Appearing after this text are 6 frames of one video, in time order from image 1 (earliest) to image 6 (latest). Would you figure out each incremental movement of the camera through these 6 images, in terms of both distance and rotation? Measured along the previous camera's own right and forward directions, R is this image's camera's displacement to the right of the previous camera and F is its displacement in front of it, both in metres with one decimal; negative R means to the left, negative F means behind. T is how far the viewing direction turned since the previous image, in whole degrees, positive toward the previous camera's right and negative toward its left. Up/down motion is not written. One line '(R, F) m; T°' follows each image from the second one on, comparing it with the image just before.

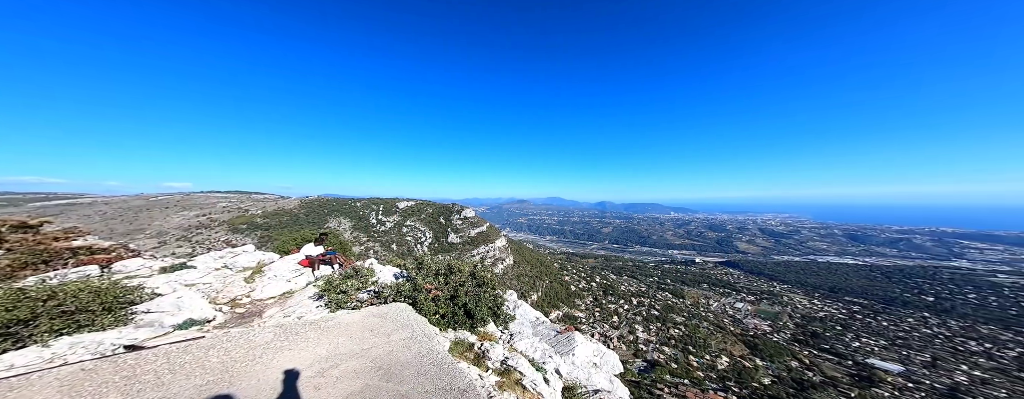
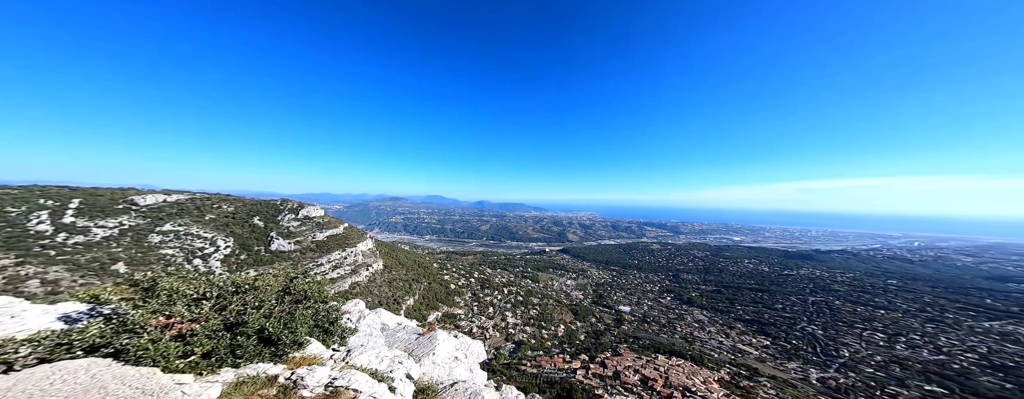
(+0.7, -0.2) m; +28°
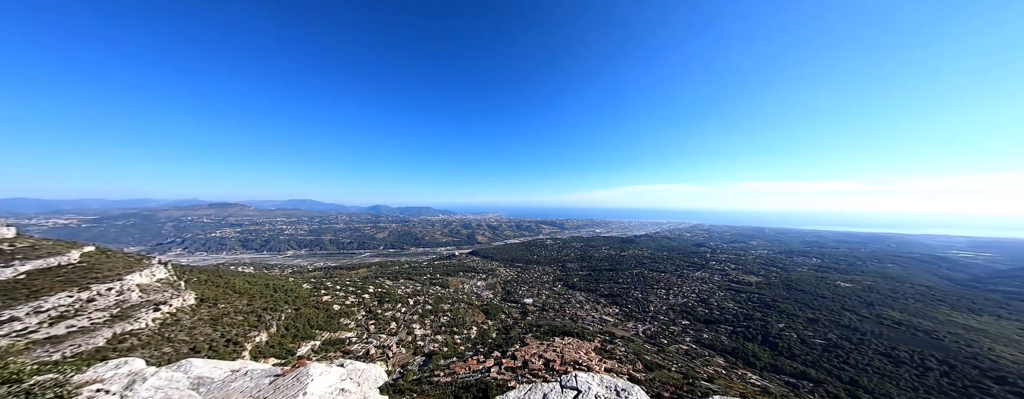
(+1.4, -0.2) m; +21°
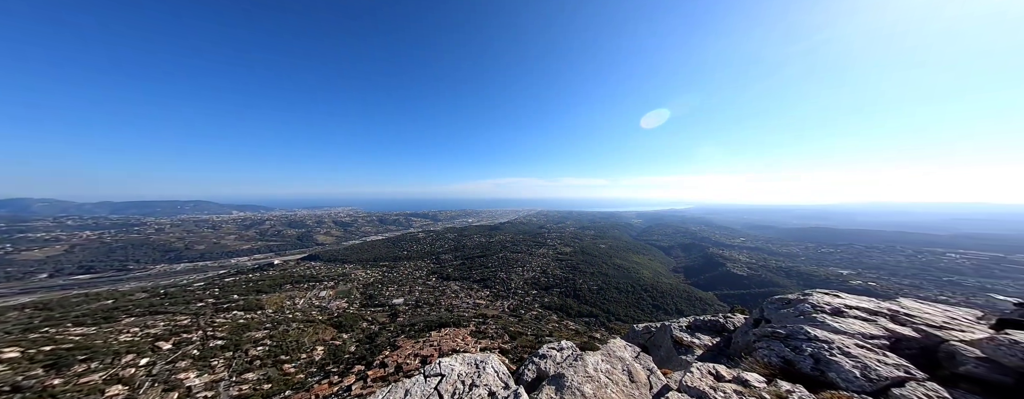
(+3.8, -1.2) m; +30°
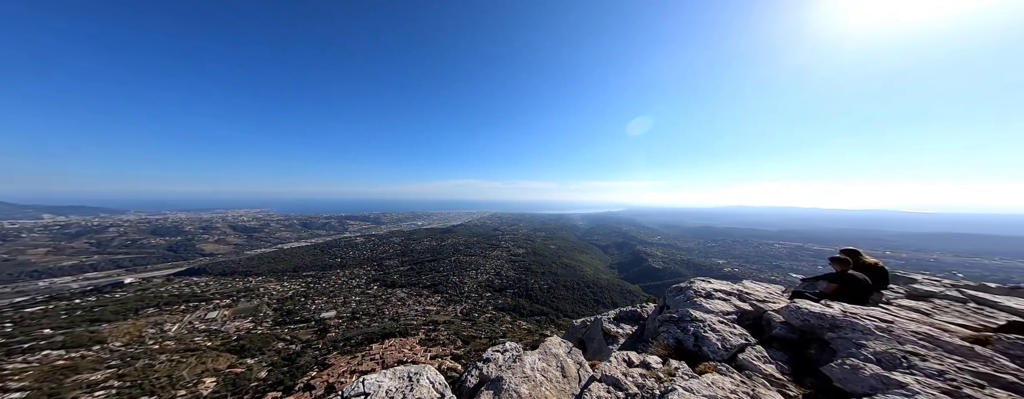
(+0.9, 0.0) m; +12°
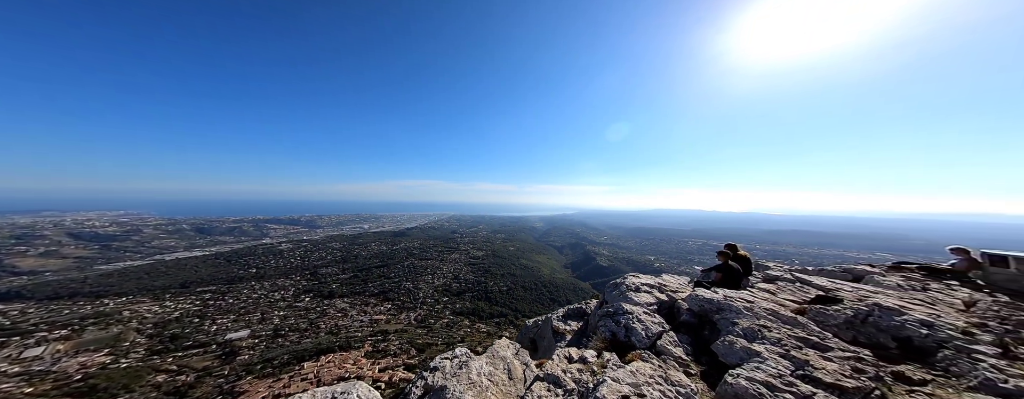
(+0.6, 0.0) m; +10°
